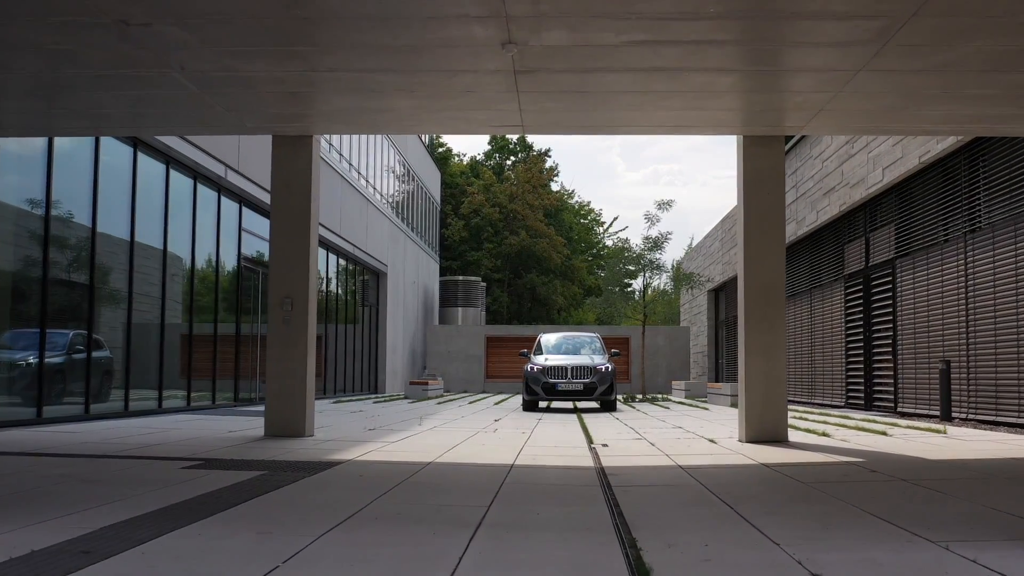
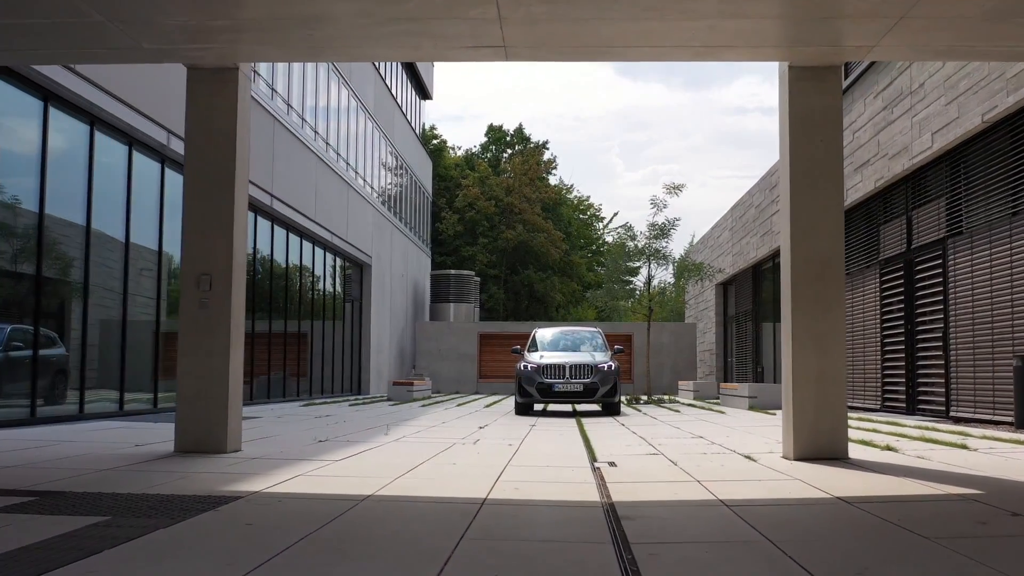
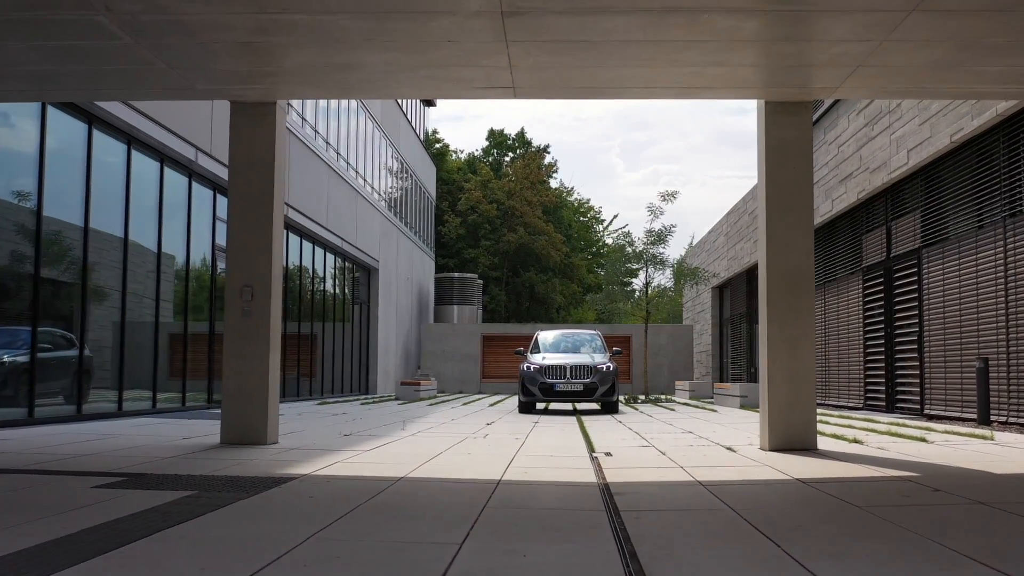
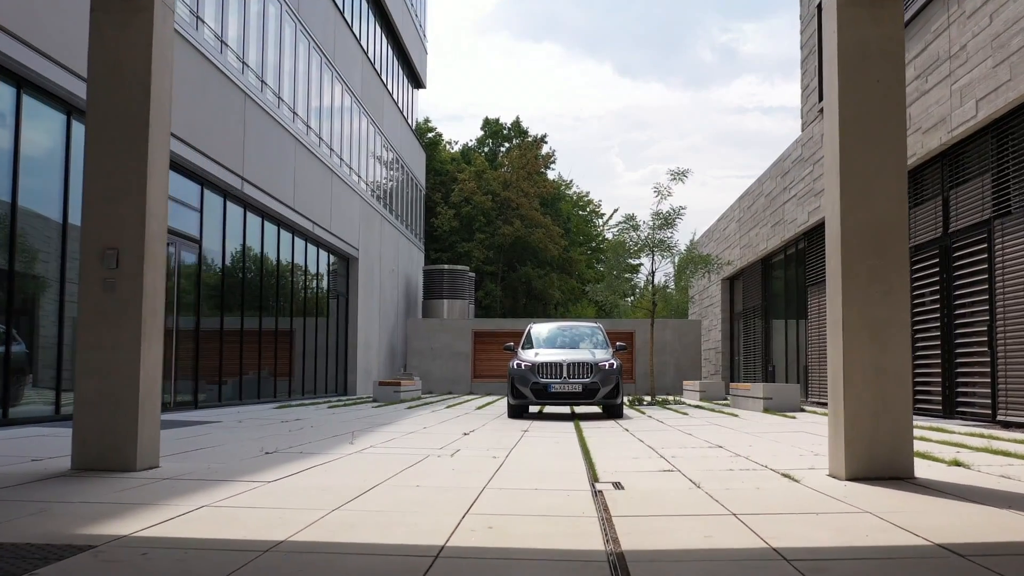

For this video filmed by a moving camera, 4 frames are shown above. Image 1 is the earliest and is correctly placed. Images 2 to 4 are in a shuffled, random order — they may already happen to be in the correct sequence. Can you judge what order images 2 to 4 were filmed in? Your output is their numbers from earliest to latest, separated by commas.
3, 2, 4
